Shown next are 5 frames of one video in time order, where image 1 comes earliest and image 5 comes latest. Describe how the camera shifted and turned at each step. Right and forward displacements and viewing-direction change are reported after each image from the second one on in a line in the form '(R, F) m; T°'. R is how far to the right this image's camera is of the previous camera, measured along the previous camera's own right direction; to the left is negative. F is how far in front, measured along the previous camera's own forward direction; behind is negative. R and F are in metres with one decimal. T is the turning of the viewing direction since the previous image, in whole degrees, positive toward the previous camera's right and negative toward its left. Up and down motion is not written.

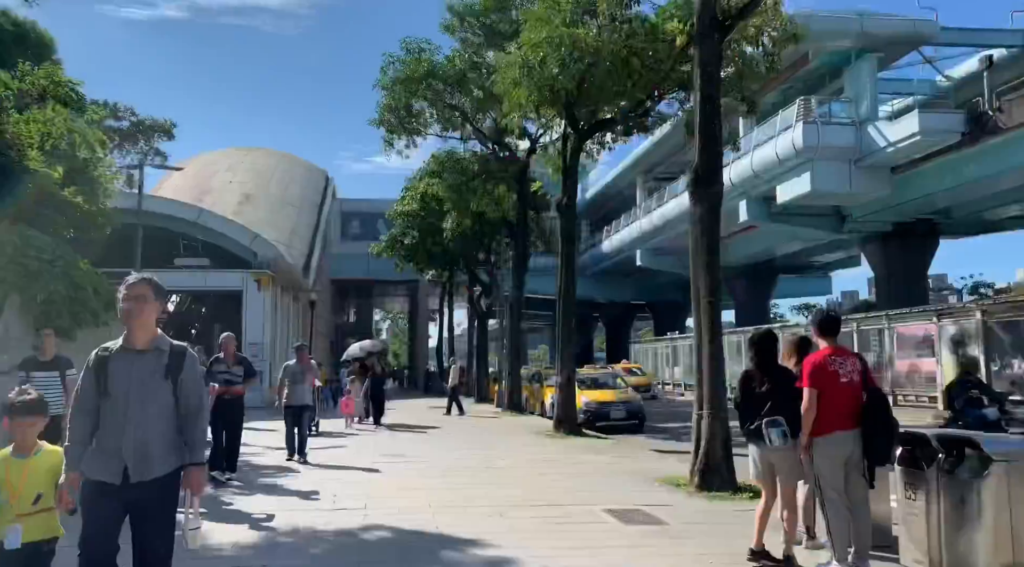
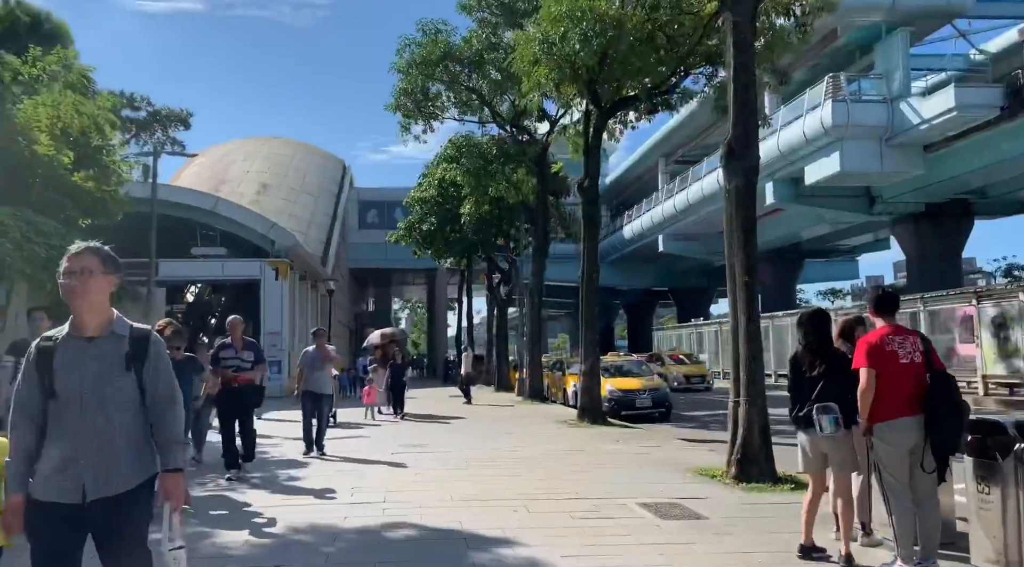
(-0.1, +0.5) m; -1°
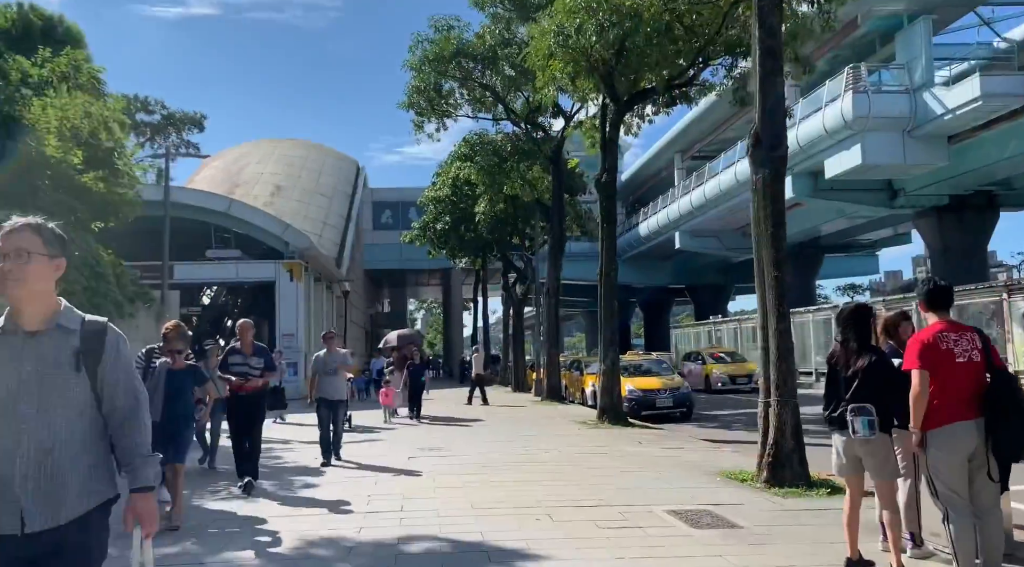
(0.0, +0.3) m; -1°
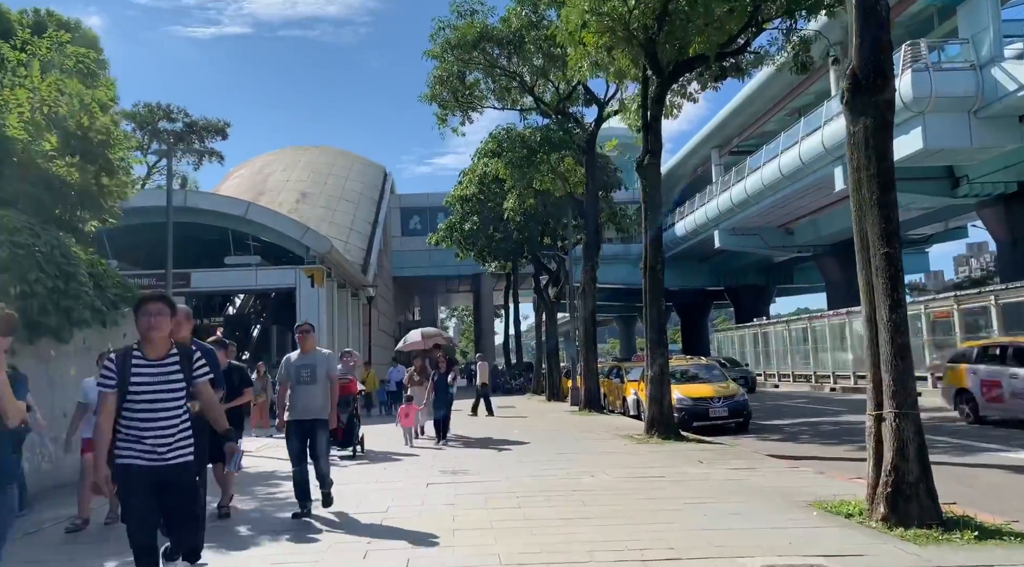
(0.0, +1.8) m; -2°
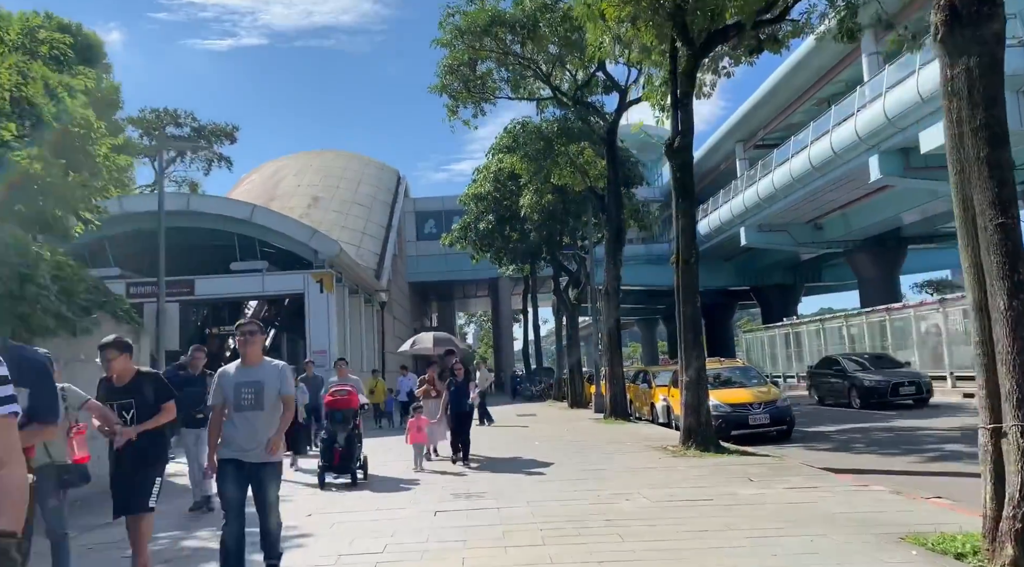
(0.0, +1.3) m; -1°
